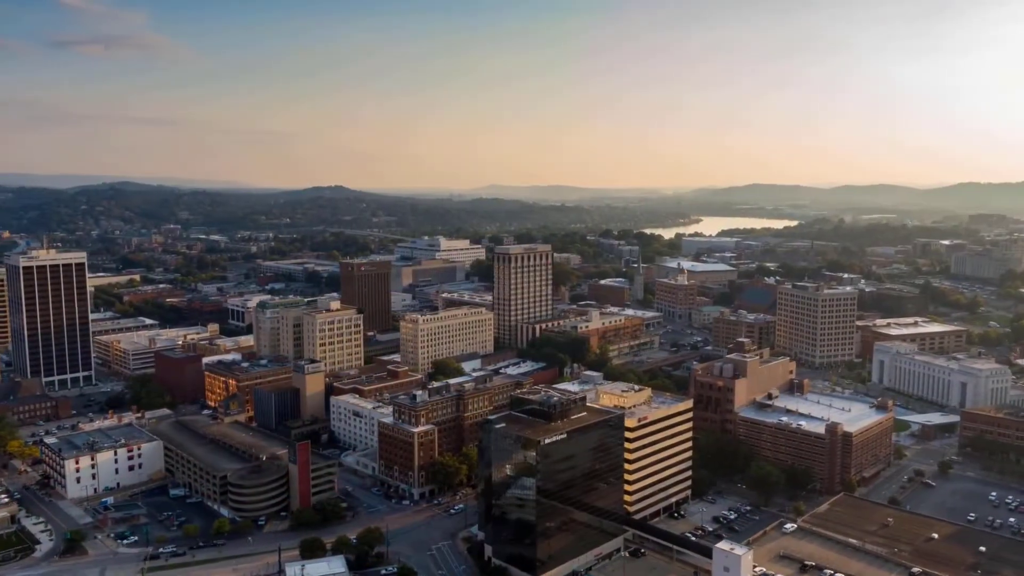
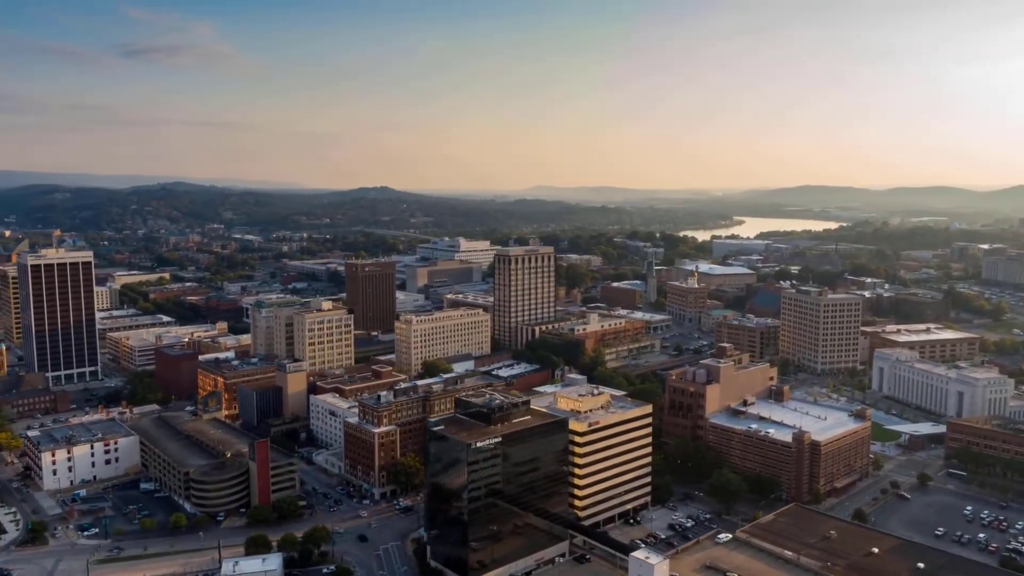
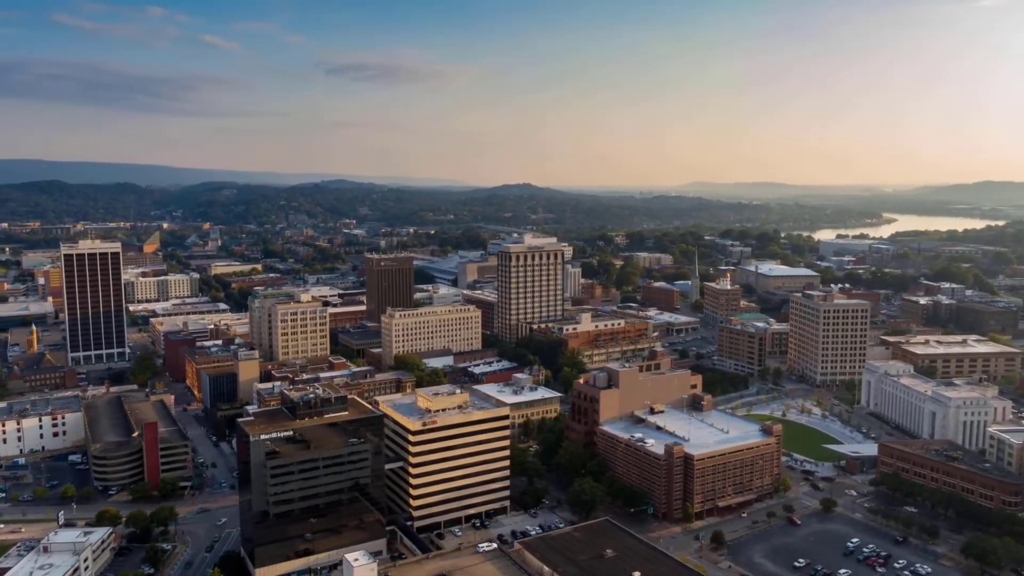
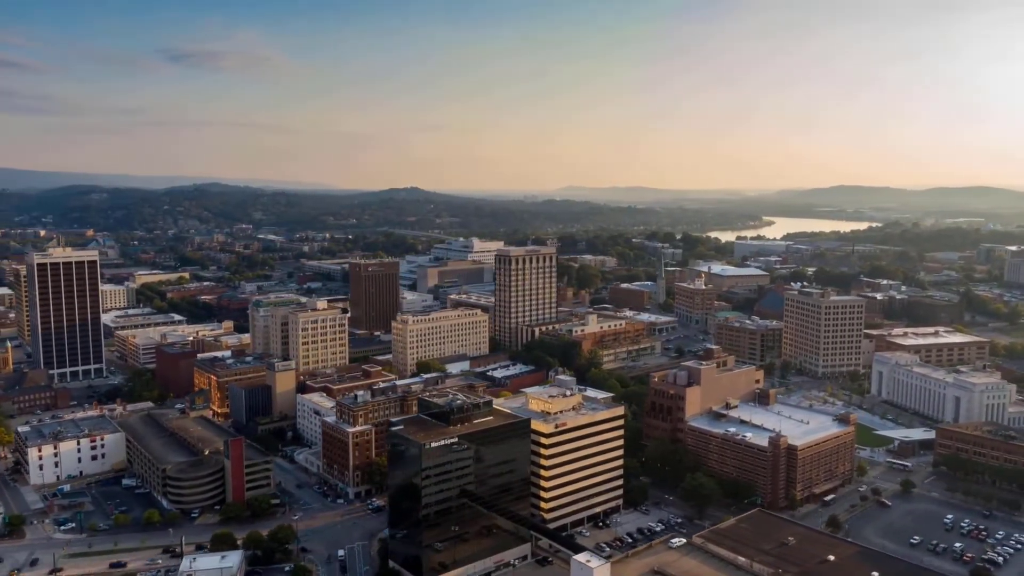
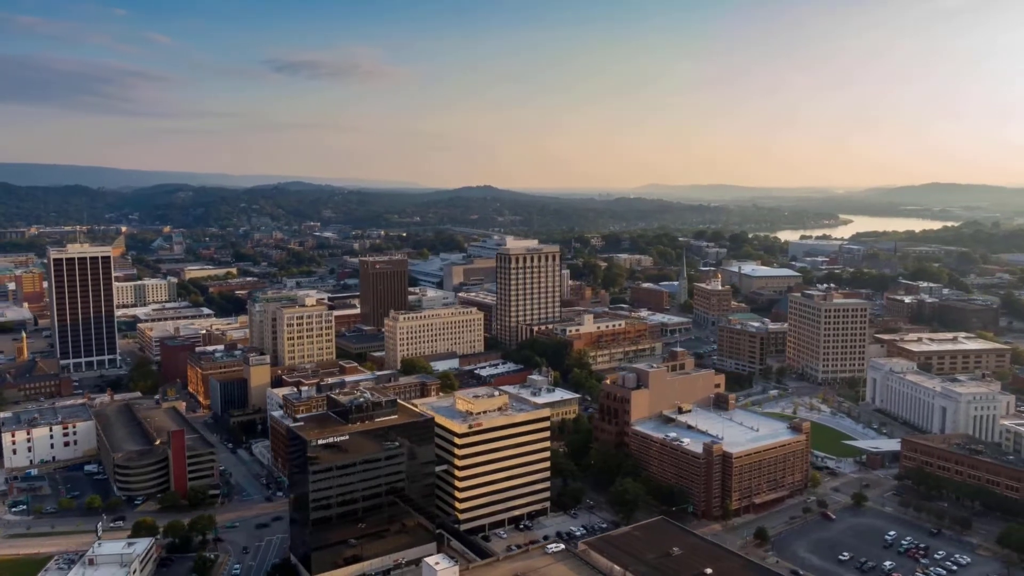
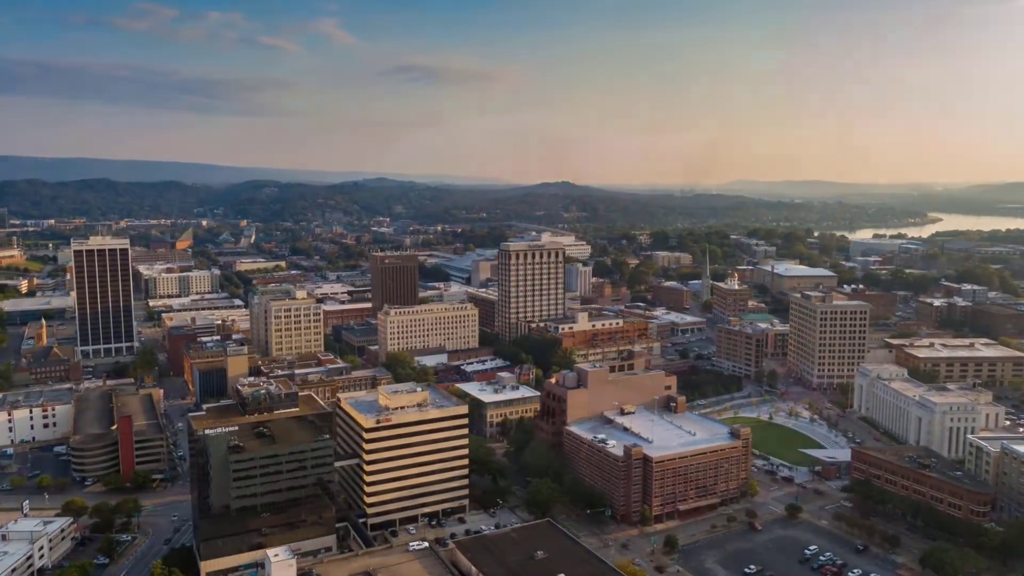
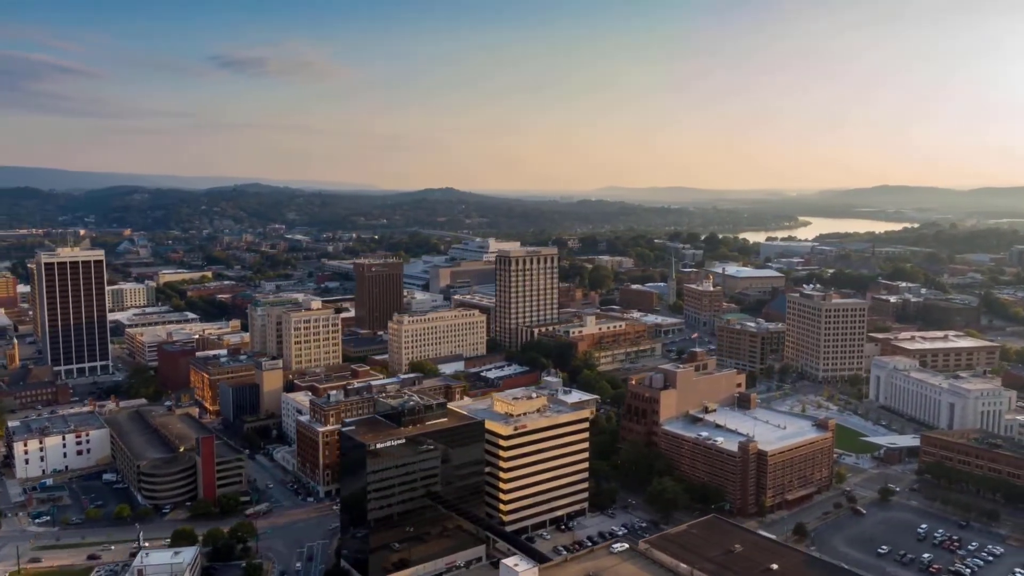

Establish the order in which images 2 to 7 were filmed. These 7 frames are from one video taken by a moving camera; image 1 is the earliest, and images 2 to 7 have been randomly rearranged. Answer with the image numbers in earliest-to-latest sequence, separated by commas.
2, 4, 7, 5, 3, 6
